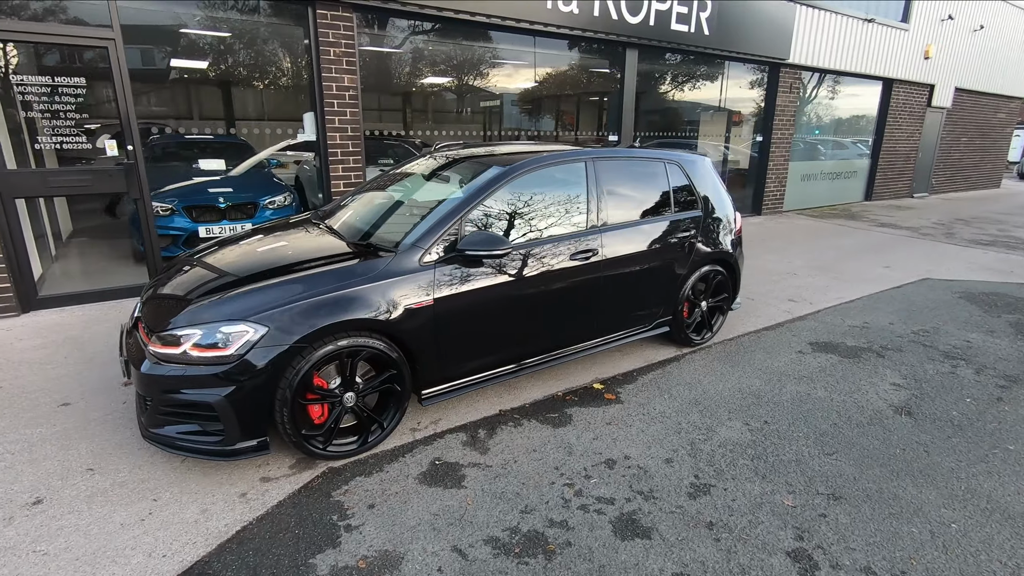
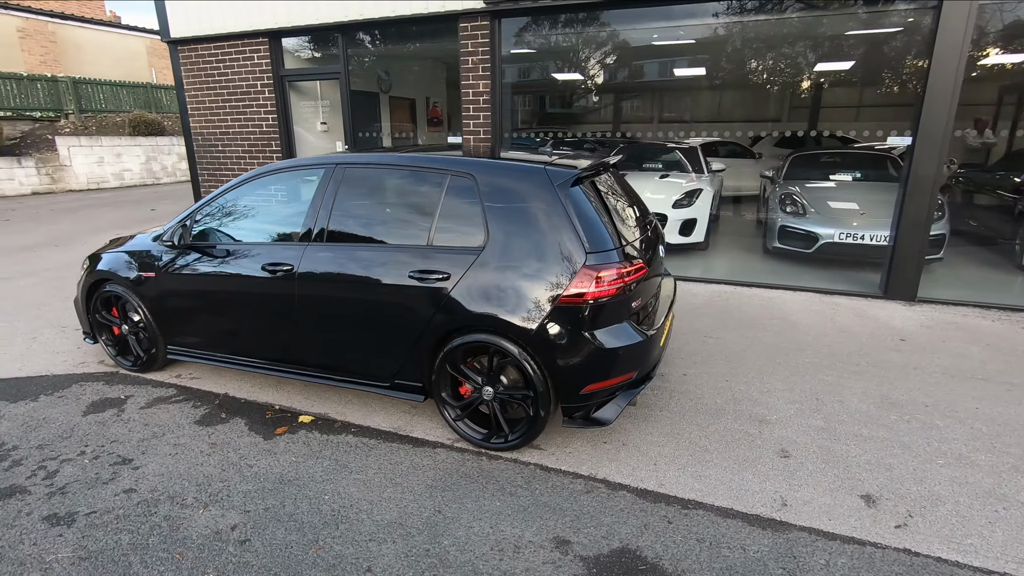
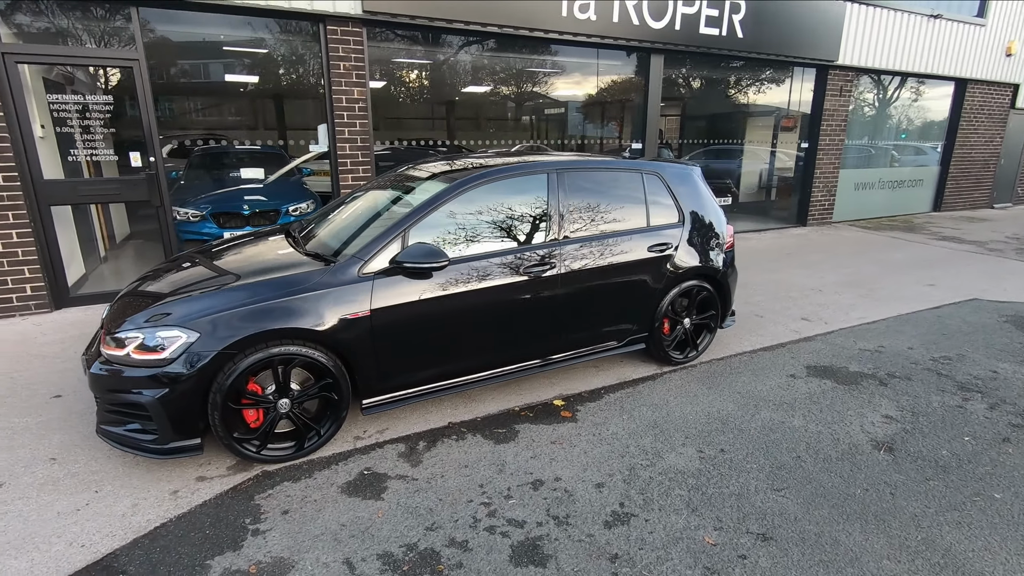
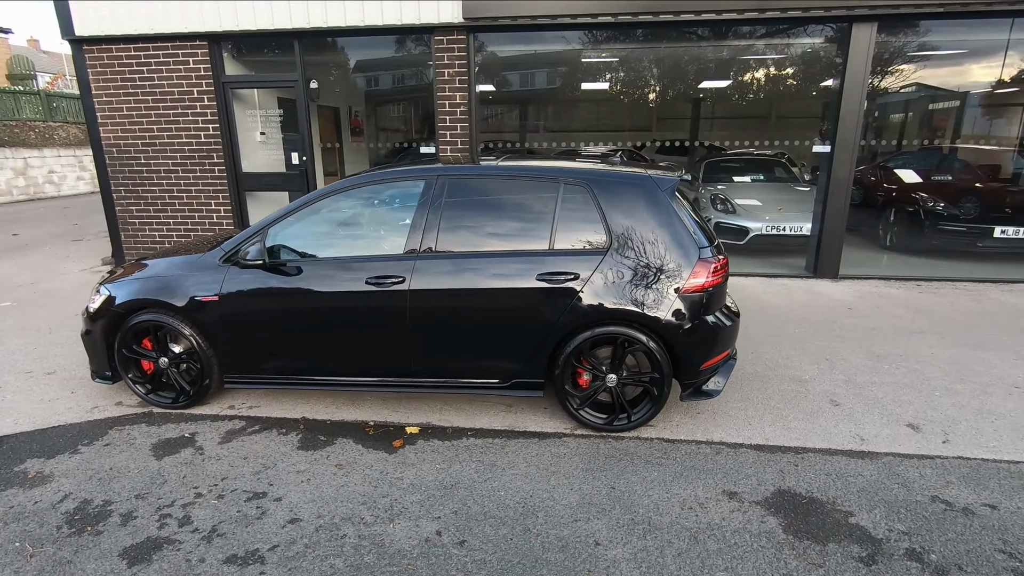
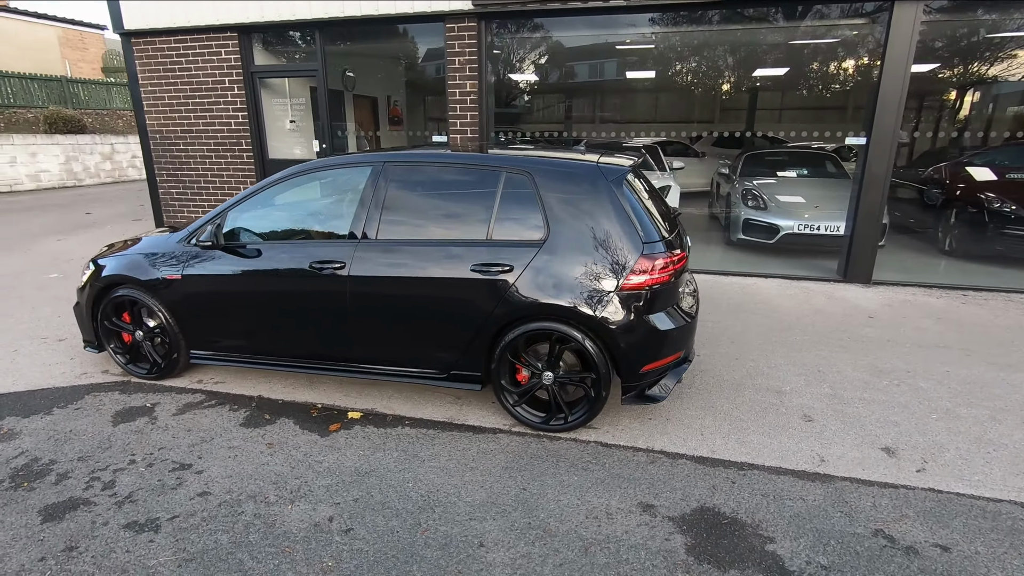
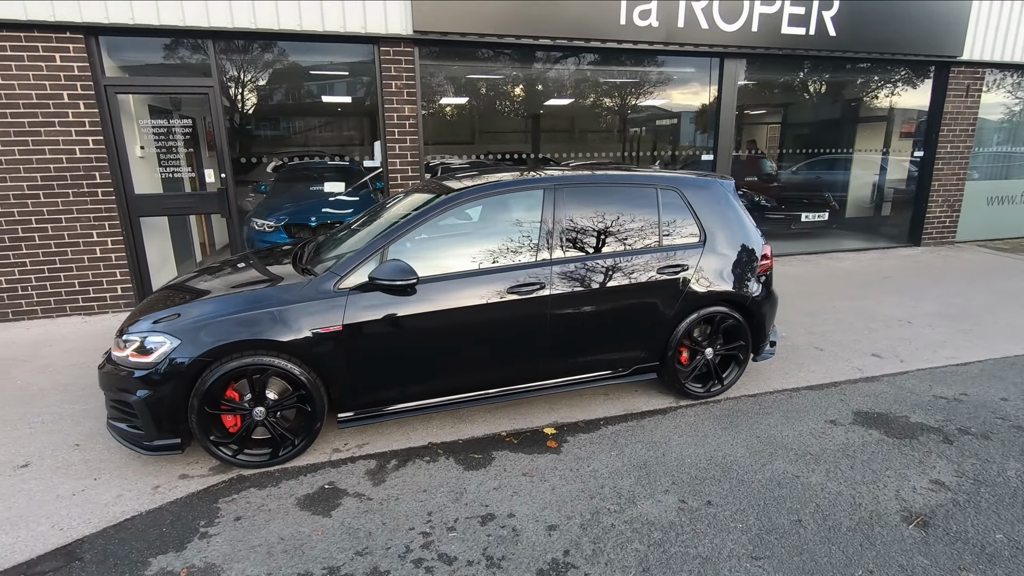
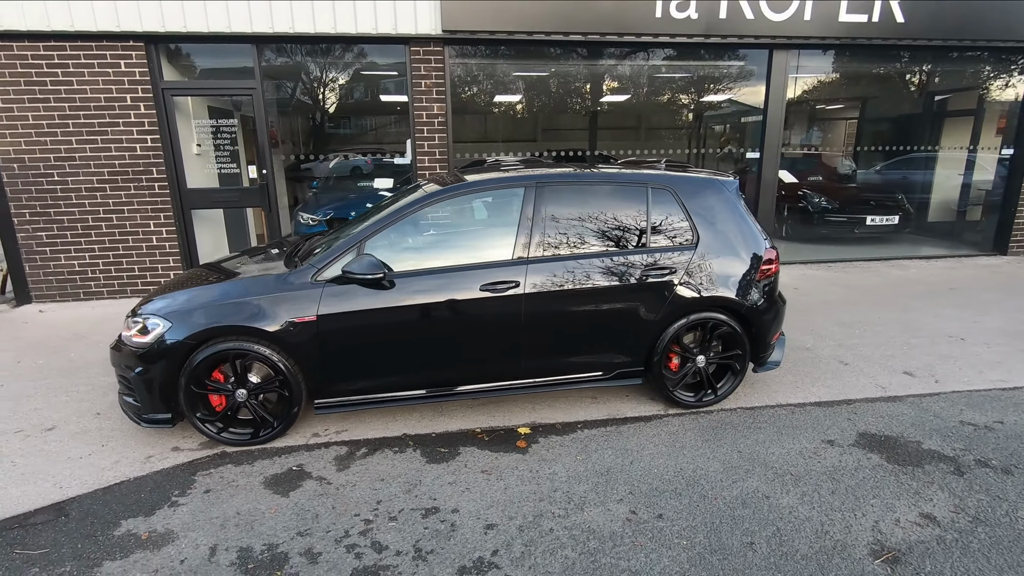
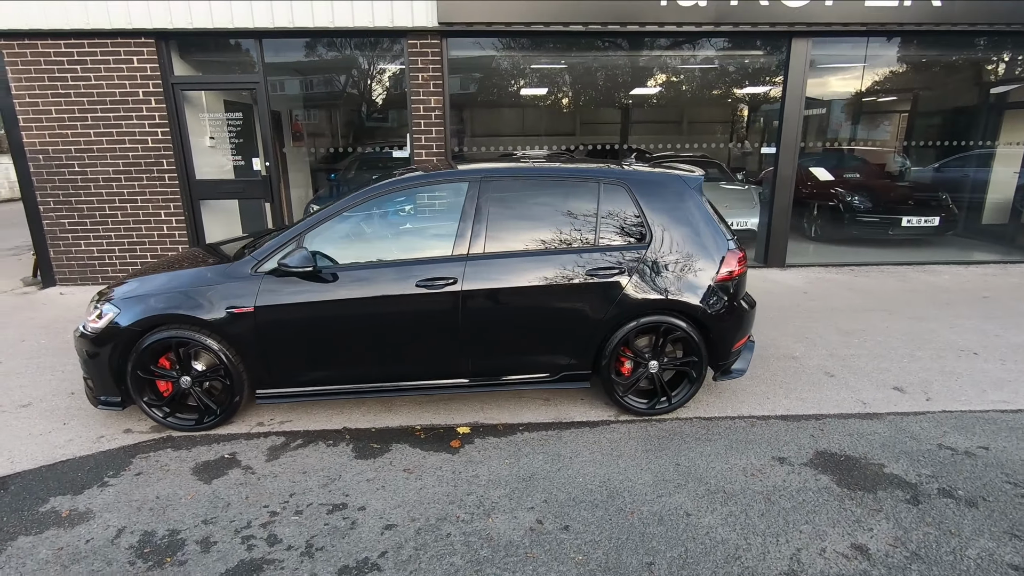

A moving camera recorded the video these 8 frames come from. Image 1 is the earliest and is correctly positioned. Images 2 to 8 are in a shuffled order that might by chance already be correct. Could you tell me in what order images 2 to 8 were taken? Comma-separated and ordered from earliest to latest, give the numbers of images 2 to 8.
3, 6, 7, 8, 4, 5, 2
